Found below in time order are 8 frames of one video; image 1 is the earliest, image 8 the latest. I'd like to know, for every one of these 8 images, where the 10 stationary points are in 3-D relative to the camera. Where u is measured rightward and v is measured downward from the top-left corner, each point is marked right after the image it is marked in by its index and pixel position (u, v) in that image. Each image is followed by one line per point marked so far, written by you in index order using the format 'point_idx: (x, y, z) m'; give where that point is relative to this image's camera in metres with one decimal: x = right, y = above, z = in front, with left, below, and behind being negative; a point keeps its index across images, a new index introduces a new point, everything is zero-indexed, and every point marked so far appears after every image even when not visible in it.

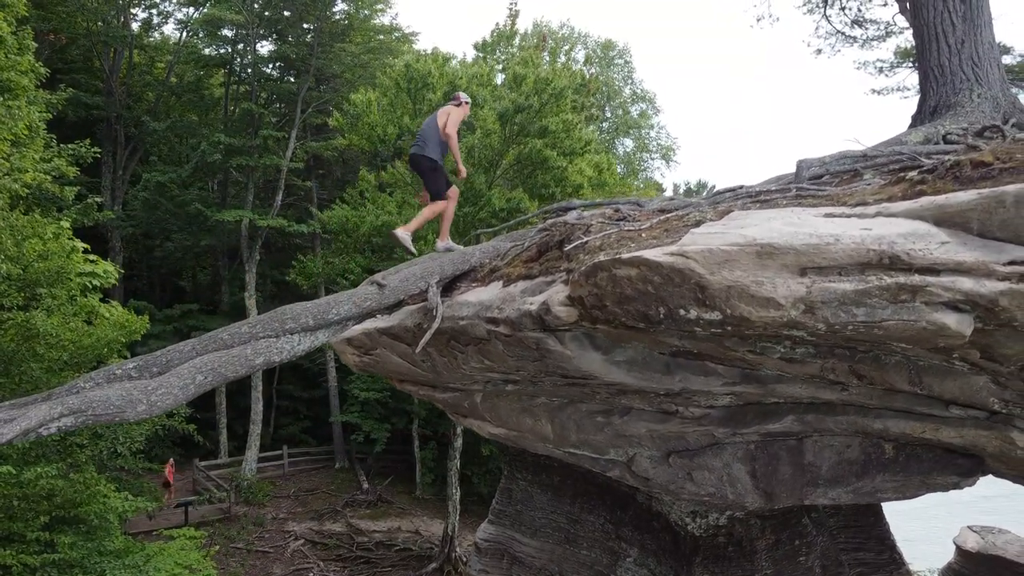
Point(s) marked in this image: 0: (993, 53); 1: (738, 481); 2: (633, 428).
0: (+3.9, +1.9, +5.2) m
1: (+1.7, -1.4, +4.8) m
2: (+0.9, -1.1, +4.9) m
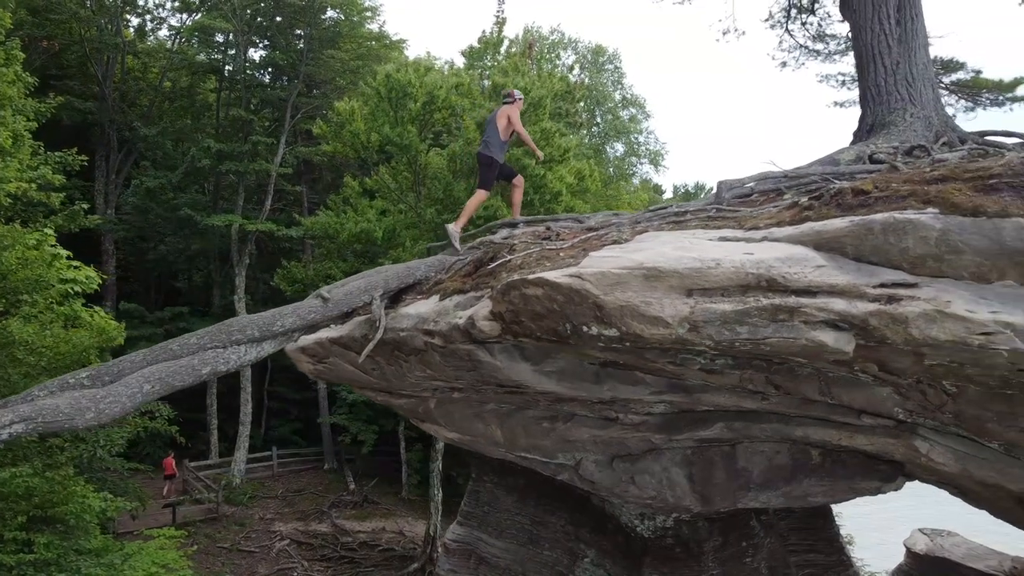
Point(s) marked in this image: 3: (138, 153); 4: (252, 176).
0: (+3.5, +1.8, +5.4) m
1: (+1.3, -1.5, +5.0) m
2: (+0.5, -1.2, +5.1) m
3: (-10.6, +3.9, +18.5) m
4: (-6.7, +2.9, +16.7) m
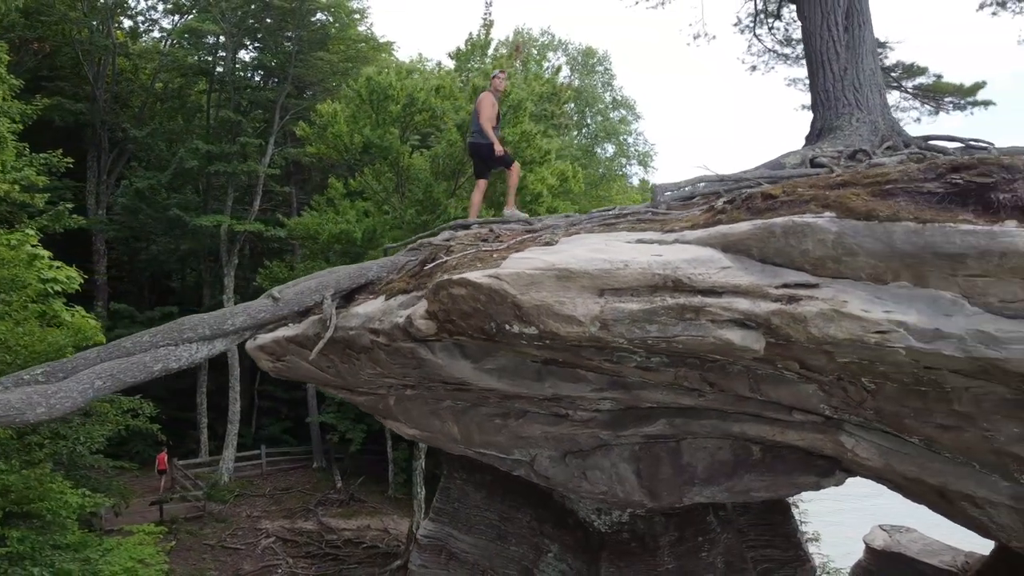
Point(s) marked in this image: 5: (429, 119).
0: (+3.1, +1.8, +5.6) m
1: (+0.9, -1.5, +5.2) m
2: (+0.1, -1.2, +5.3) m
3: (-11.0, +3.9, +18.6) m
4: (-7.0, +2.9, +16.9) m
5: (-1.6, +3.1, +12.1) m
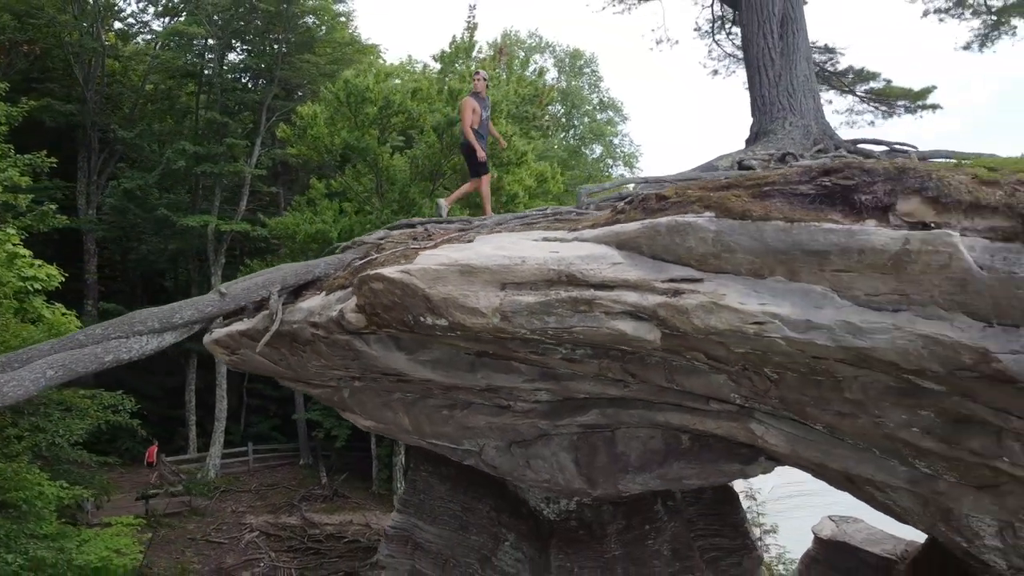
0: (+2.7, +1.8, +5.8) m
1: (+0.4, -1.5, +5.4) m
2: (-0.3, -1.1, +5.5) m
3: (-11.4, +3.9, +18.9) m
4: (-7.5, +2.9, +17.1) m
5: (-2.0, +3.2, +12.3) m
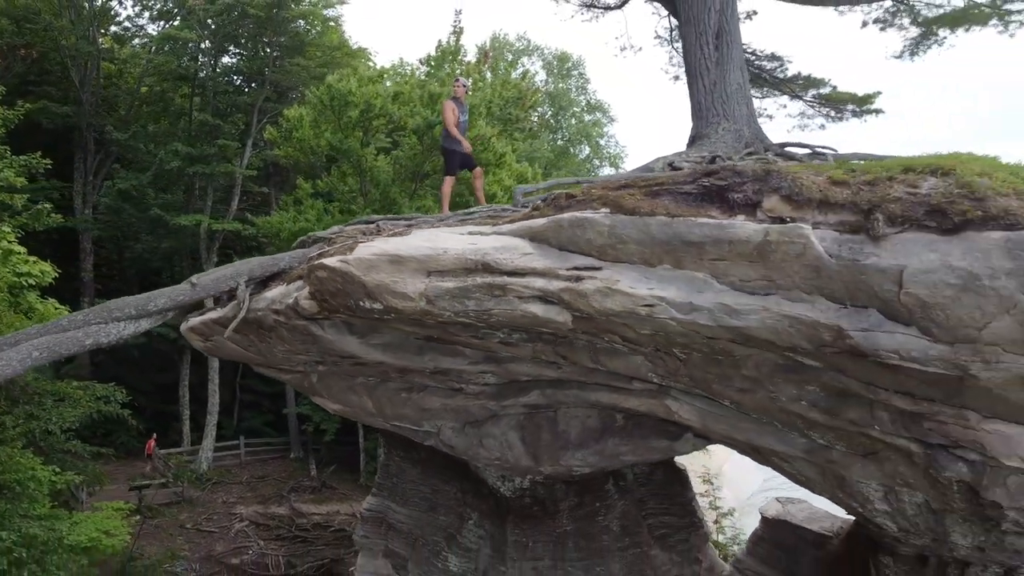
0: (+2.2, +1.9, +6.3) m
1: (0.0, -1.4, +5.9) m
2: (-0.8, -1.1, +6.0) m
3: (-11.8, +4.0, +19.3) m
4: (-7.9, +3.0, +17.6) m
5: (-2.5, +3.2, +12.8) m
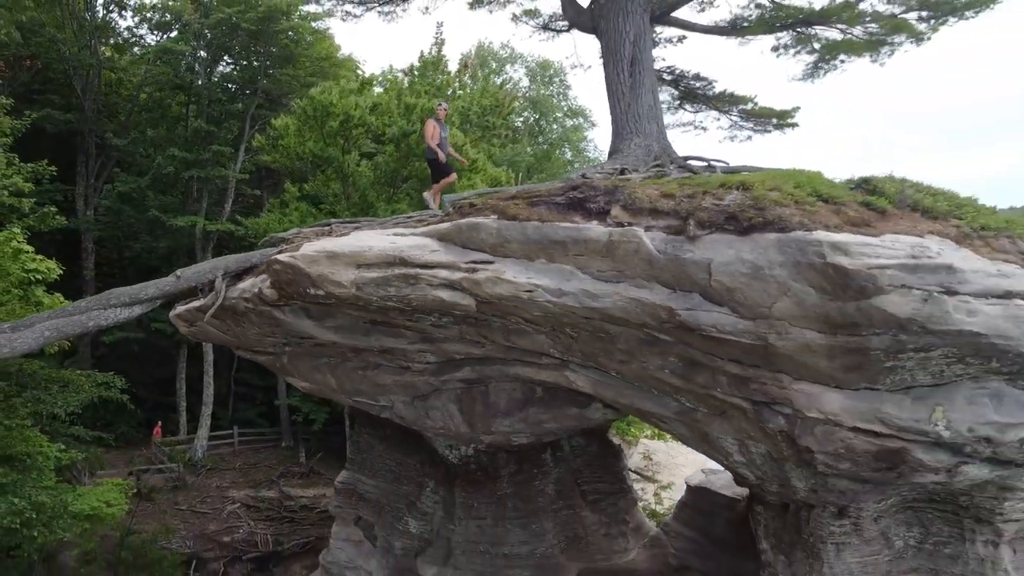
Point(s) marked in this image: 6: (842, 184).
0: (+1.6, +2.0, +7.3) m
1: (-0.6, -1.4, +6.9) m
2: (-1.4, -1.0, +7.0) m
3: (-12.4, +4.0, +20.4) m
4: (-8.5, +3.1, +18.6) m
5: (-3.1, +3.3, +13.8) m
6: (+2.6, +0.8, +5.1) m
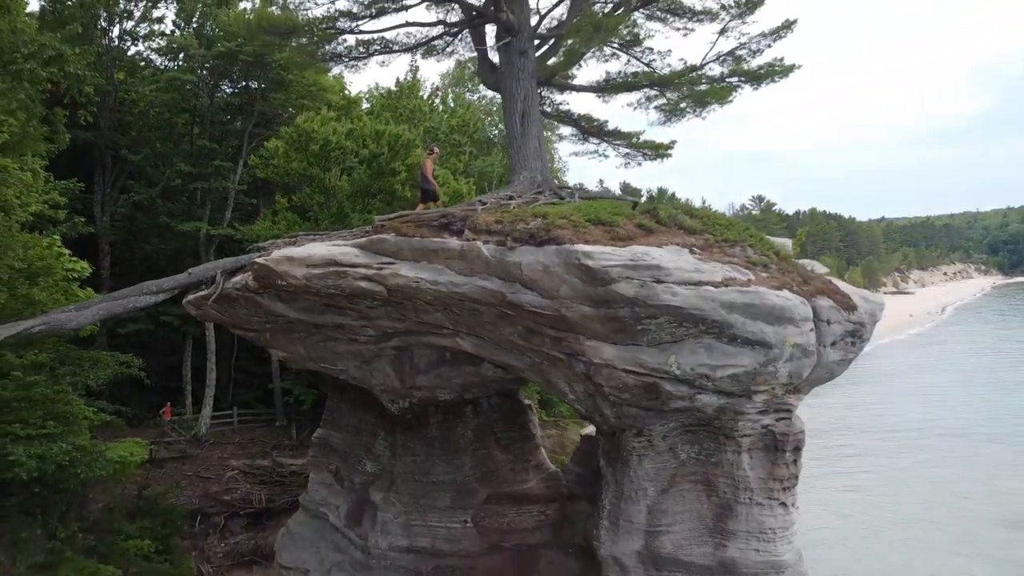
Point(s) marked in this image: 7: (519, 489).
0: (+0.4, +2.1, +9.9) m
1: (-1.8, -1.3, +9.5) m
2: (-2.6, -0.9, +9.6) m
3: (-13.6, +4.1, +23.0) m
4: (-9.7, +3.2, +21.2) m
5: (-4.2, +3.4, +16.4) m
6: (+1.4, +0.9, +7.7) m
7: (+0.1, -3.2, +10.5) m
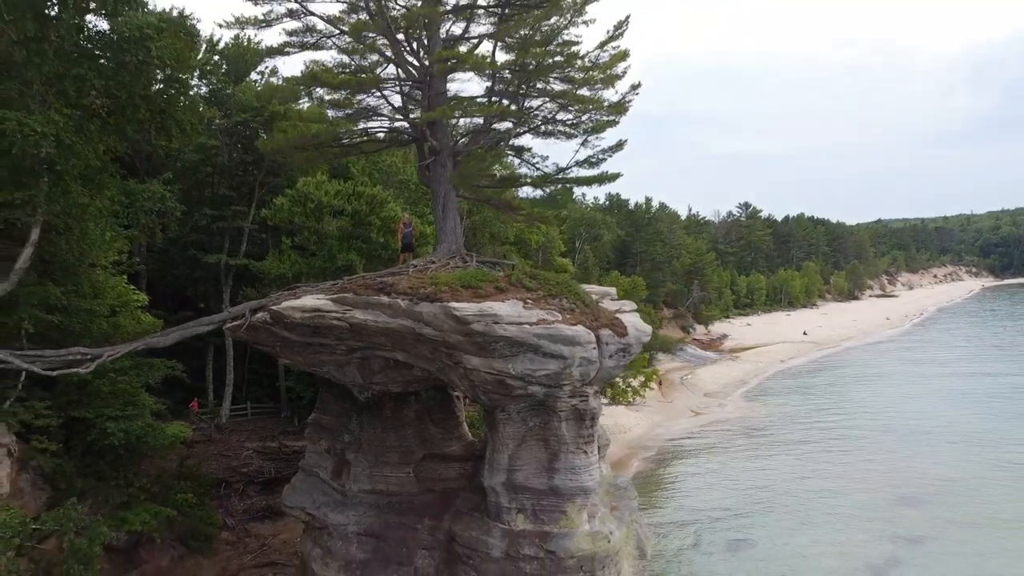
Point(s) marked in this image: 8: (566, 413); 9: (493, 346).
0: (-1.4, +1.3, +15.1) m
1: (-3.6, -2.0, +14.7) m
2: (-4.3, -1.6, +14.8) m
3: (-15.3, +3.4, +28.3) m
4: (-11.4, +2.4, +26.5) m
5: (-6.0, +2.7, +21.7) m
6: (-0.4, +0.2, +12.9) m
7: (-1.6, -4.0, +15.8) m
8: (+1.1, -2.5, +13.0) m
9: (-0.4, -1.1, +12.1) m
